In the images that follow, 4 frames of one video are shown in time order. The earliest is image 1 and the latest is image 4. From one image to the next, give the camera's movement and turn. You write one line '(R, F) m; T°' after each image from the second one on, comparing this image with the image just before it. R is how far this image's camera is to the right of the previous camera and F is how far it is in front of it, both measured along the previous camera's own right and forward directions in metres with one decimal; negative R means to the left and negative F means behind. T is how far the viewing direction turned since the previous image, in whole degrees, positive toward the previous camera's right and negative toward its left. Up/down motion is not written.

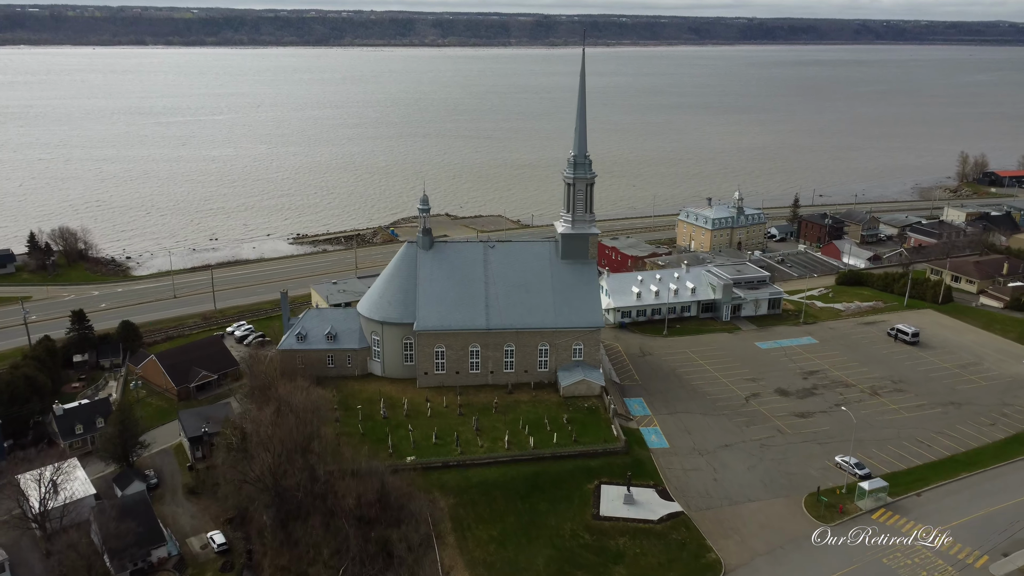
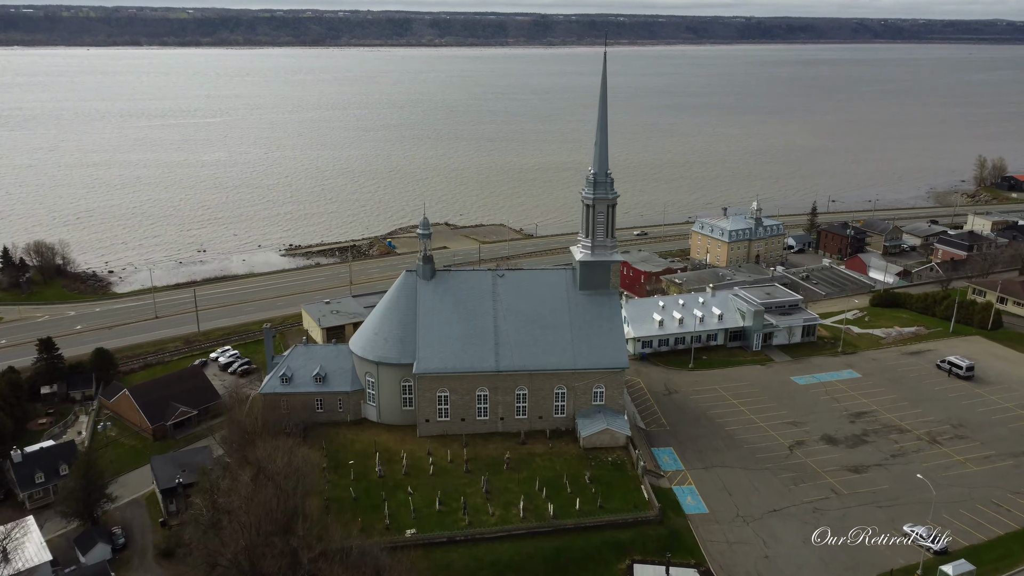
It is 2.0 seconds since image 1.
(-0.8, +5.2) m; 0°
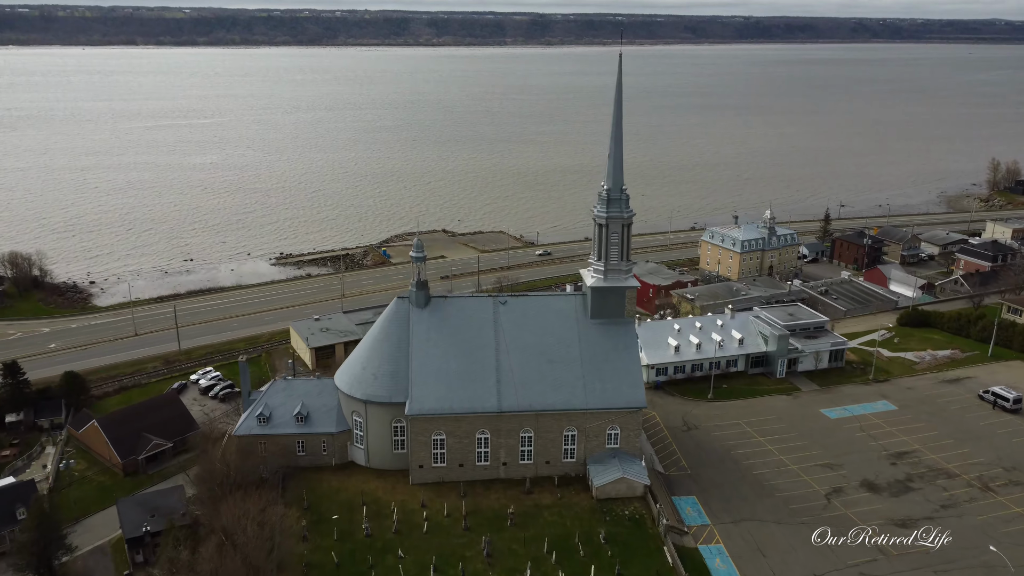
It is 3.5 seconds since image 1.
(-0.3, +4.2) m; 0°
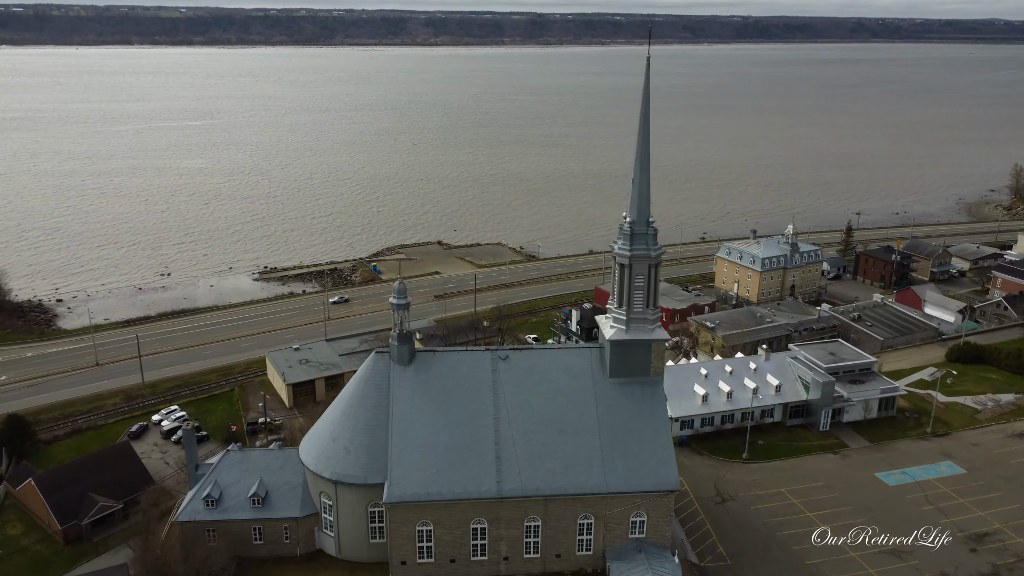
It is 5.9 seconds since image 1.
(-0.2, +6.5) m; 0°
